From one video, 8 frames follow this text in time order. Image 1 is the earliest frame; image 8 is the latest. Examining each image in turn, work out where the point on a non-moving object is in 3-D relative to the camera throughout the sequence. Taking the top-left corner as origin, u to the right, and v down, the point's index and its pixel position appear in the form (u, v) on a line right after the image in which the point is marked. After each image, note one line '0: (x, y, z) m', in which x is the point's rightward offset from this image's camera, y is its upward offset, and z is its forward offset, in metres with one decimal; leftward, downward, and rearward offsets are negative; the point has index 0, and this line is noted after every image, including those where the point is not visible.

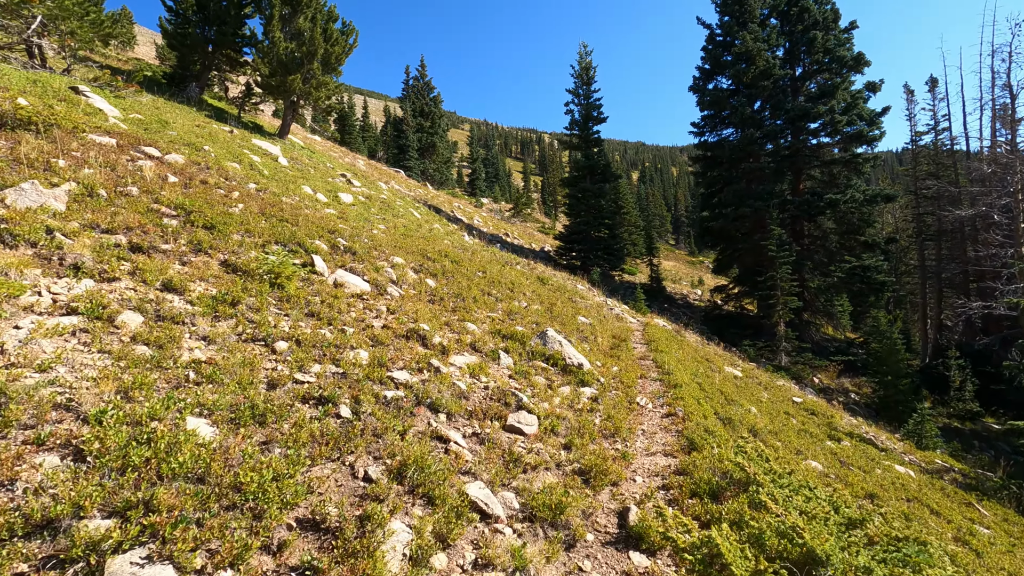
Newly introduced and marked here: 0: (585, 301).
0: (+2.4, -0.5, +17.8) m
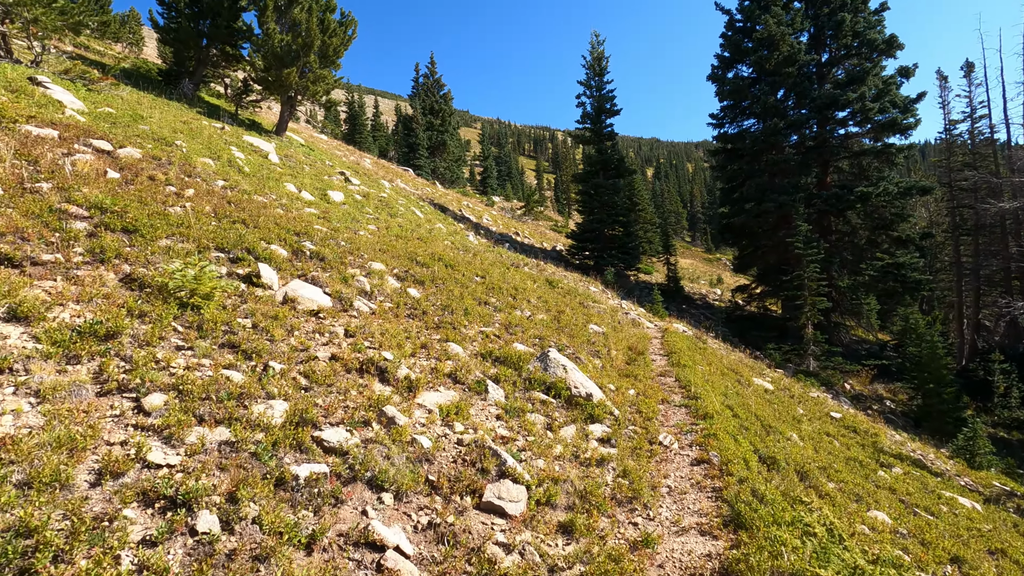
0: (+2.6, -0.6, +16.4) m
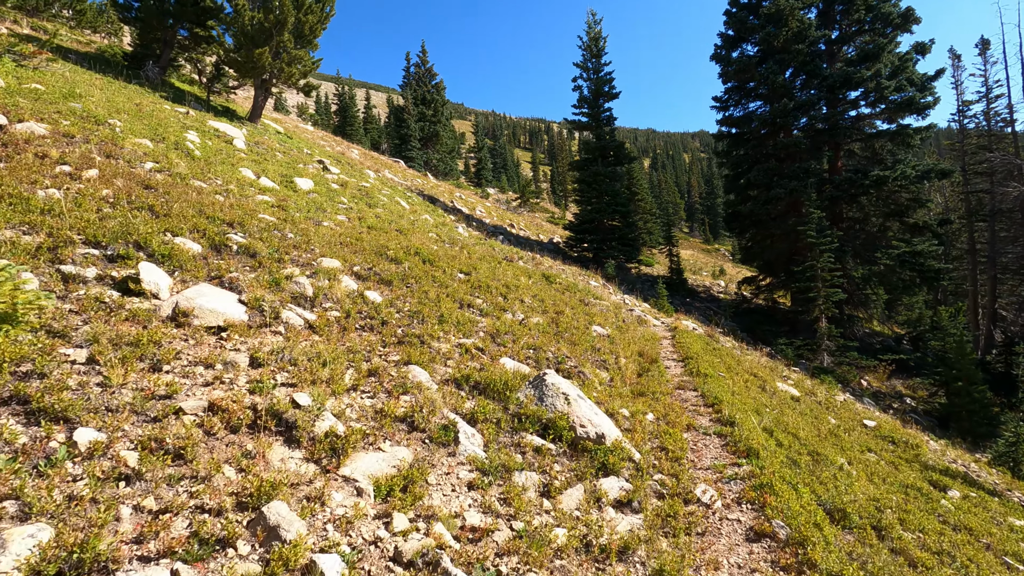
0: (+2.4, -0.4, +14.8) m
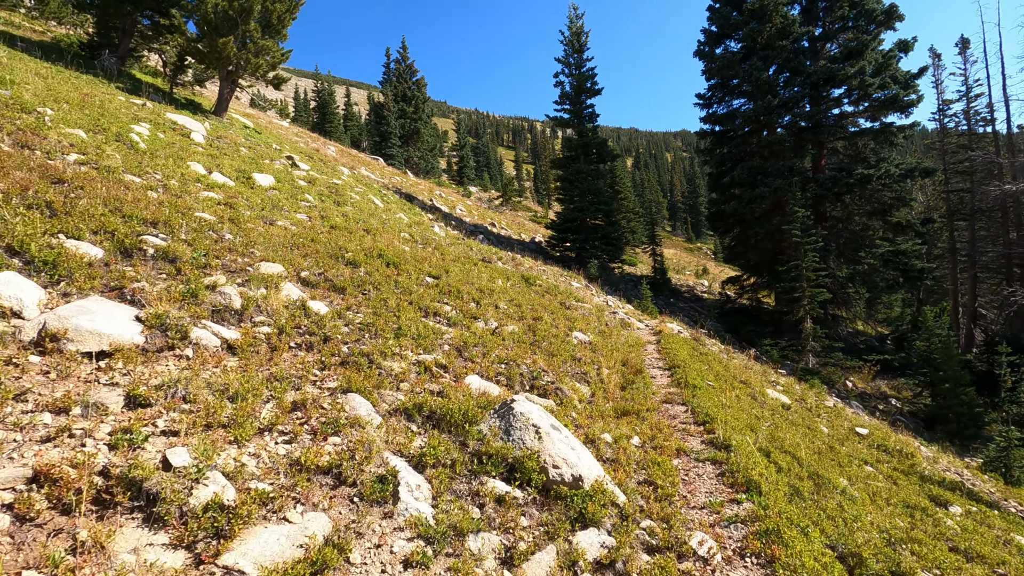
0: (+1.8, -0.5, +14.1) m
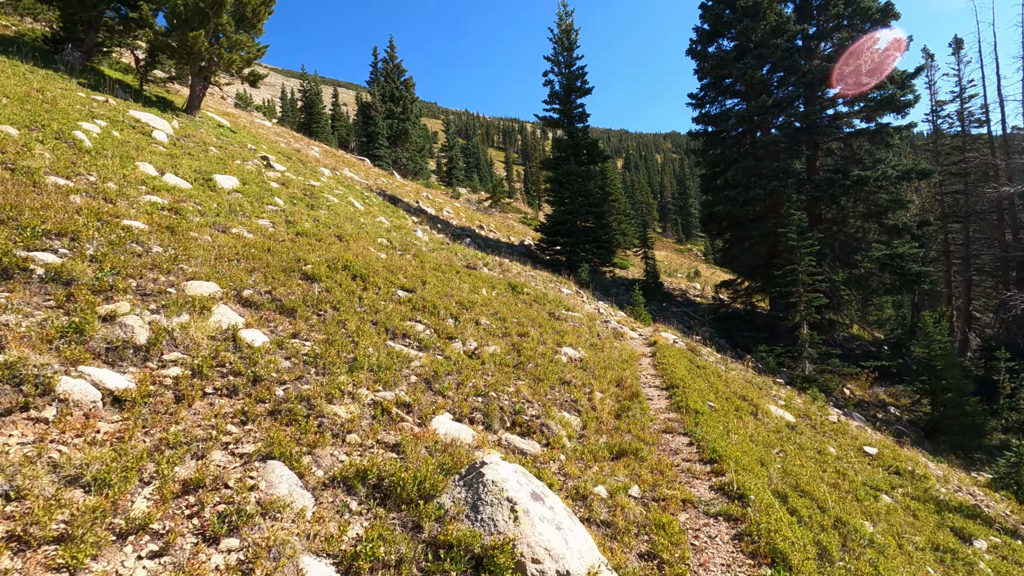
0: (+1.5, -0.7, +13.3) m
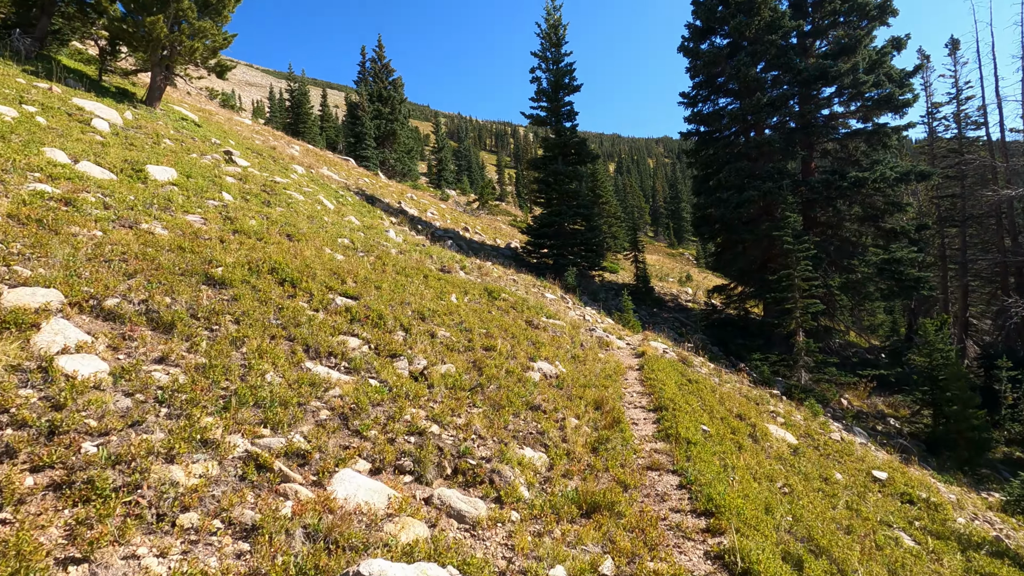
0: (+0.9, -0.8, +12.1) m
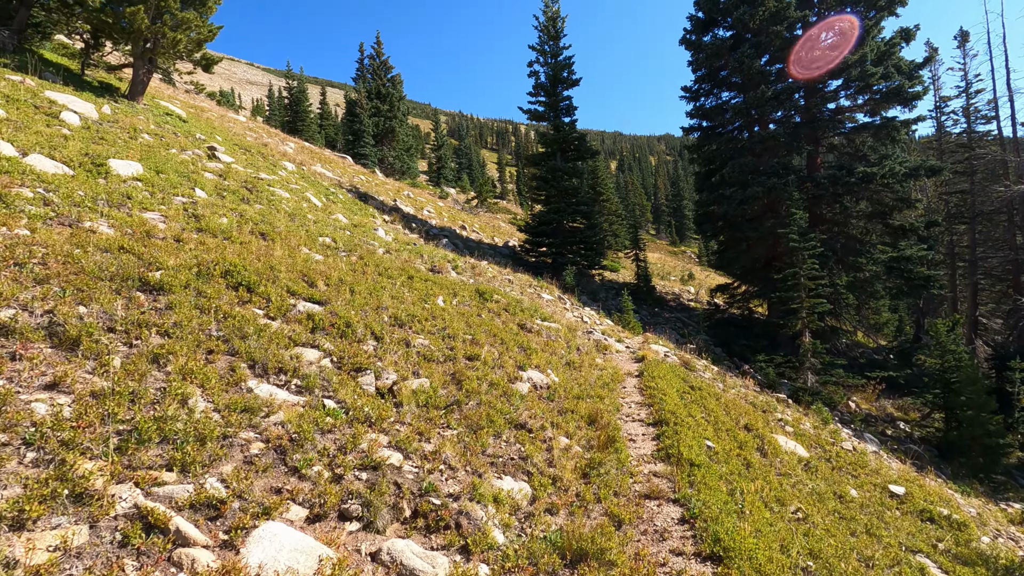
0: (+0.7, -0.9, +11.5) m
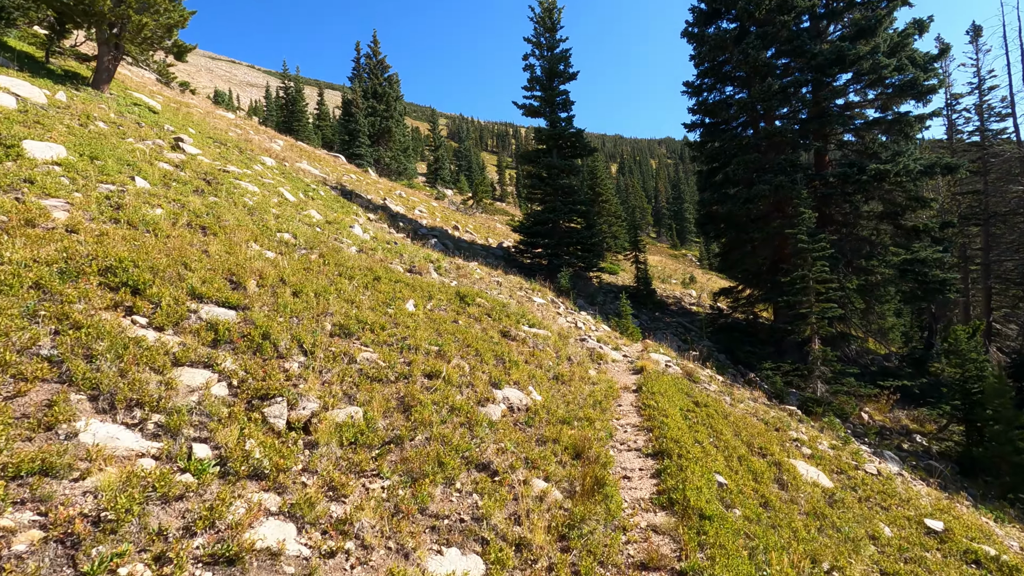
0: (+0.4, -0.9, +10.2) m
